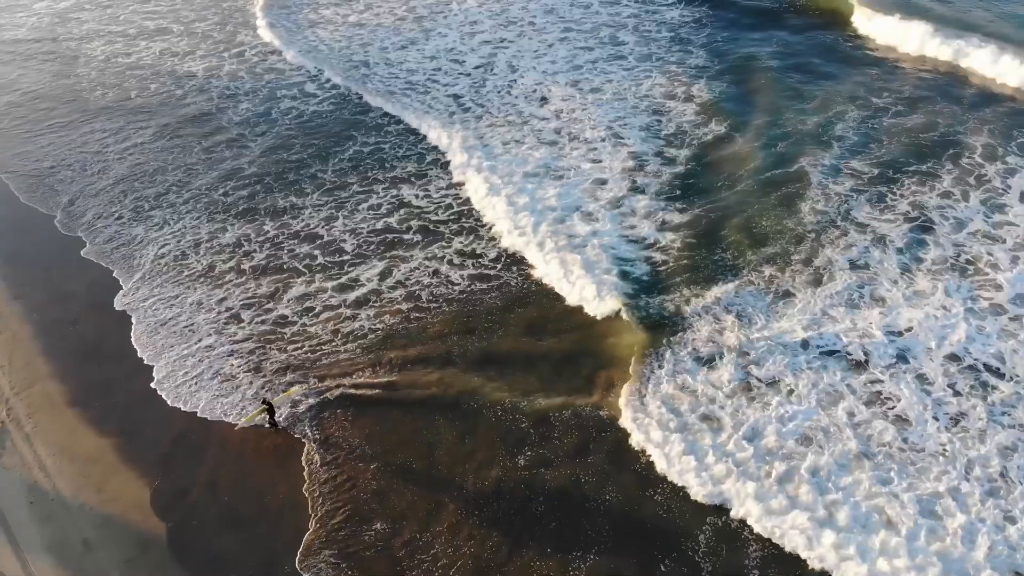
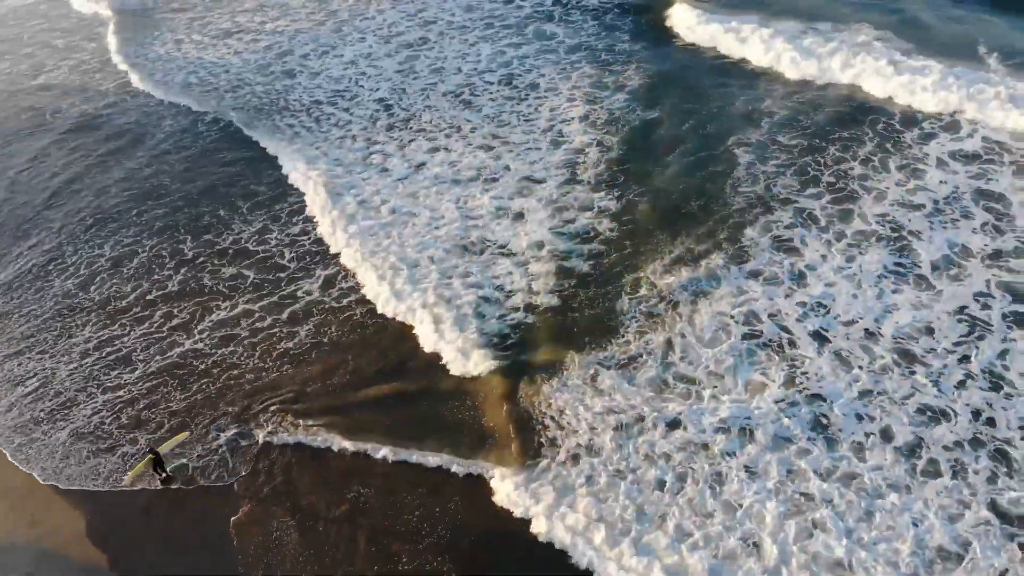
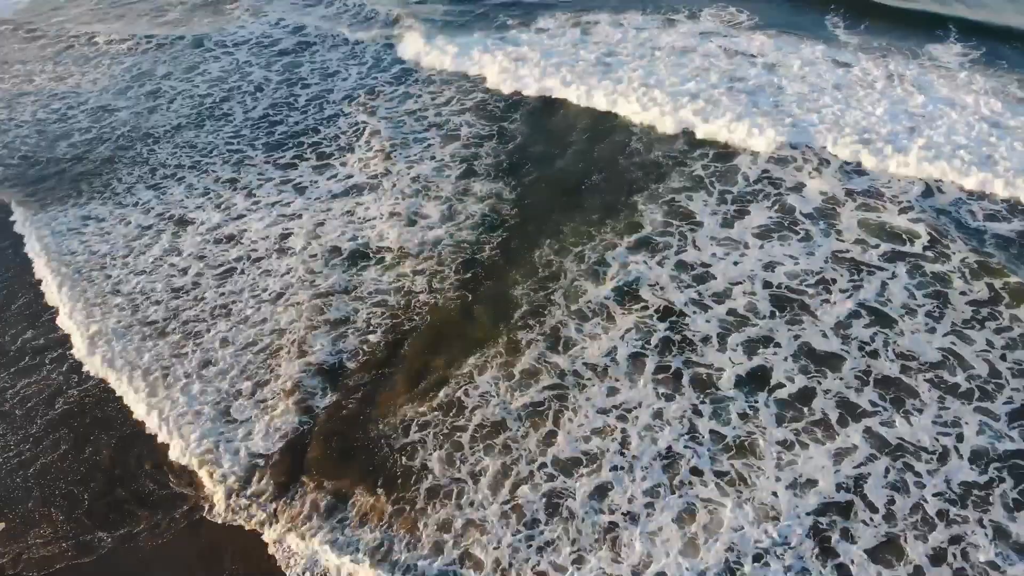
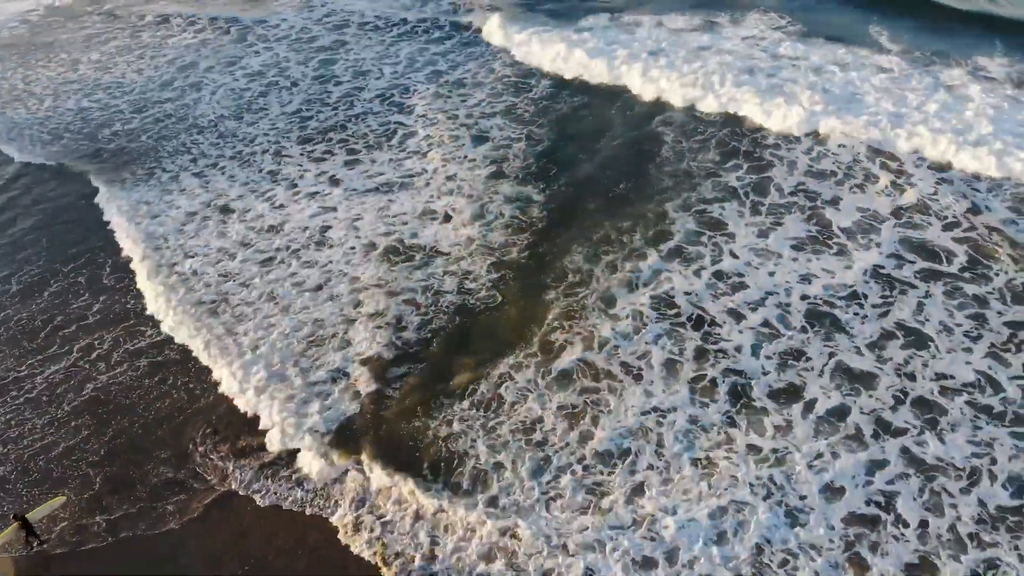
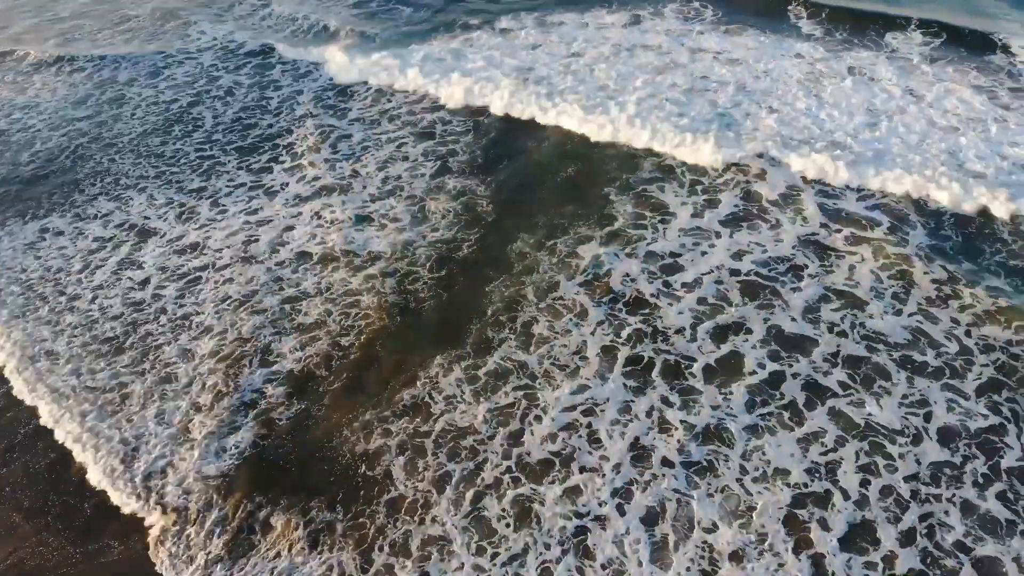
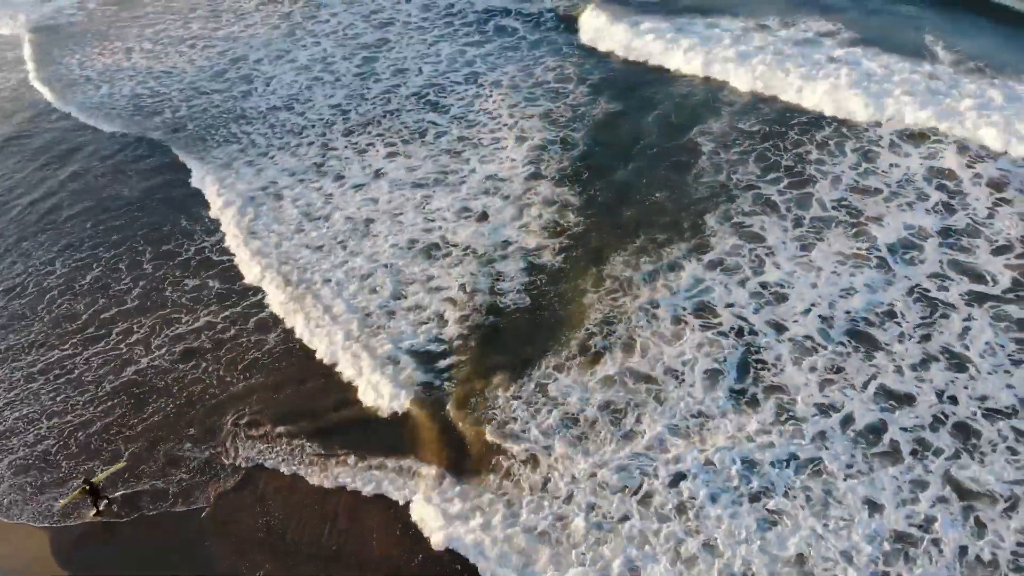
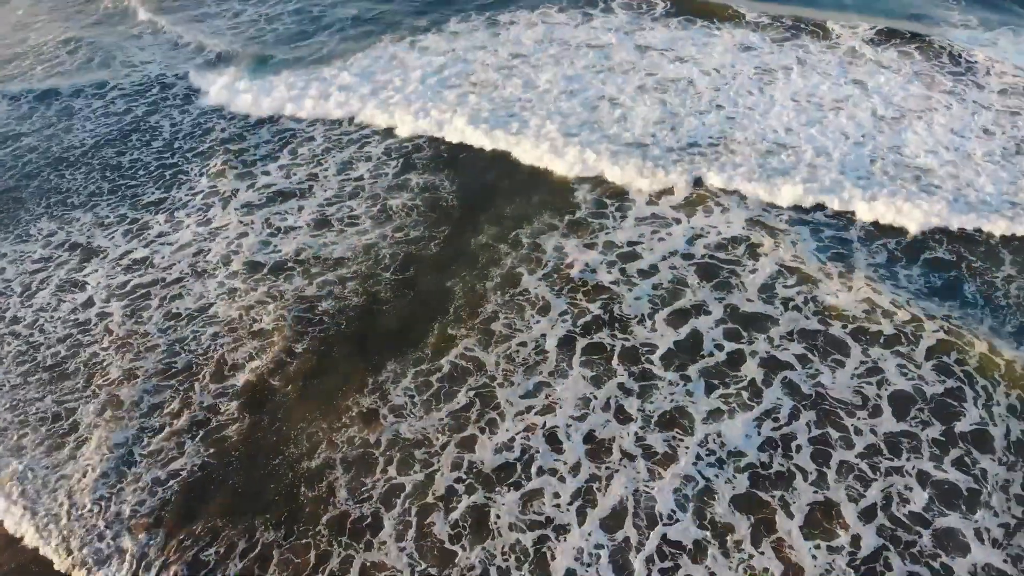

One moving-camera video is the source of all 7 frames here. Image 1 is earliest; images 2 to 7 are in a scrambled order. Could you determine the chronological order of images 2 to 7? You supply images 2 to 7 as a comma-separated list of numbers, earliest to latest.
2, 6, 4, 3, 5, 7
